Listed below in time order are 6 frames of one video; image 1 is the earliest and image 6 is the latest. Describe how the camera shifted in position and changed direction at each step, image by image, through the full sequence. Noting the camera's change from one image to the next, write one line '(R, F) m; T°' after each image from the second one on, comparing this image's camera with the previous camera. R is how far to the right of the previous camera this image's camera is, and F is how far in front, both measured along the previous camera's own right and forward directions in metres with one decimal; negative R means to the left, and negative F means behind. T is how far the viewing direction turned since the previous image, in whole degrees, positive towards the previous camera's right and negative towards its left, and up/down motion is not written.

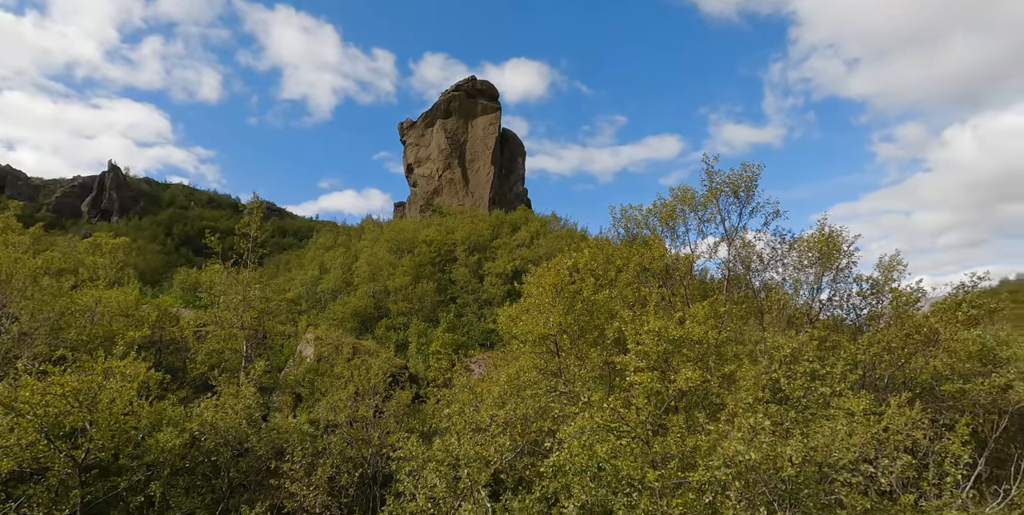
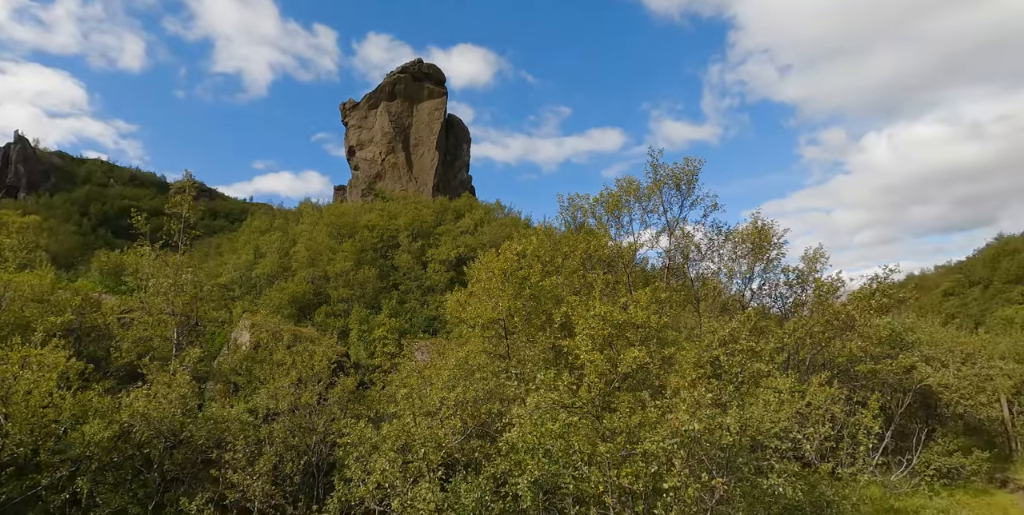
(-0.2, -0.2) m; +6°
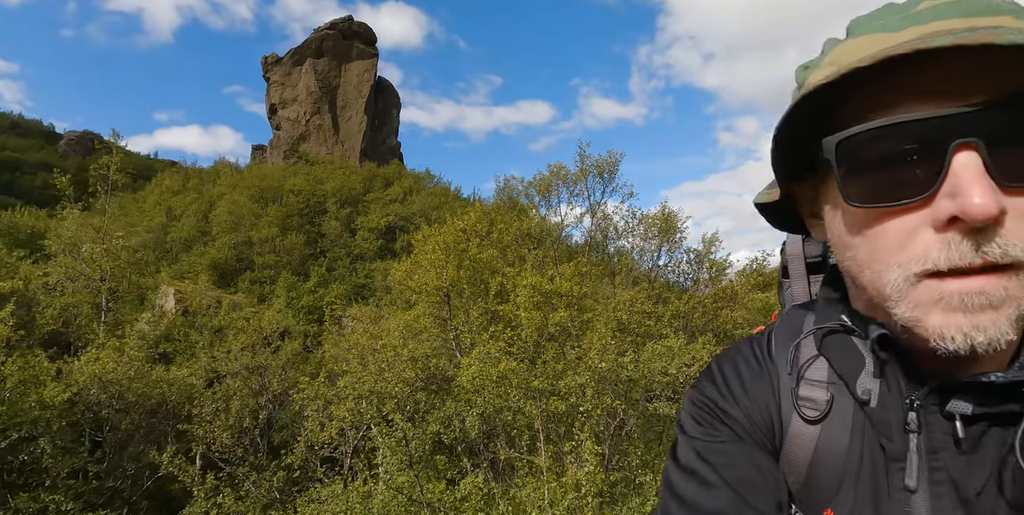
(-0.4, -1.5) m; +7°
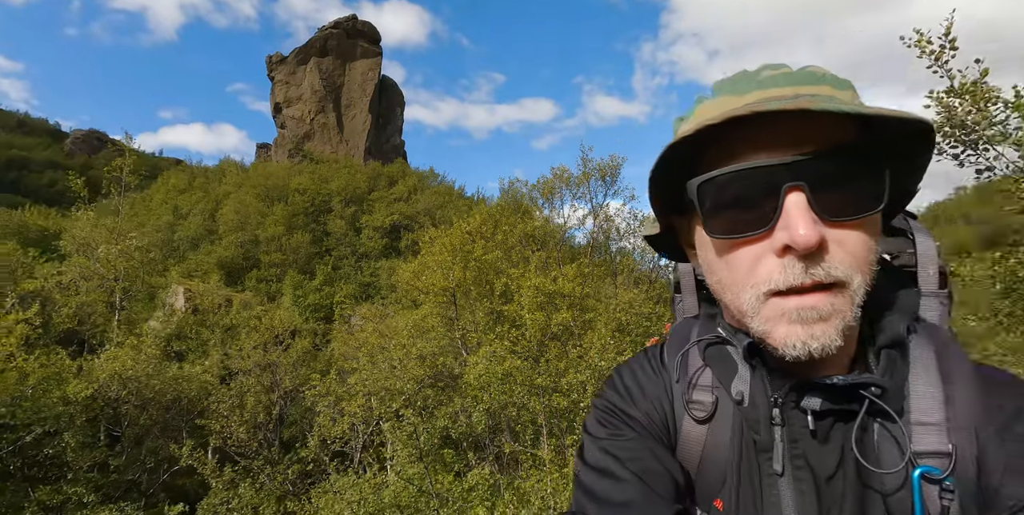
(0.0, -0.4) m; 0°
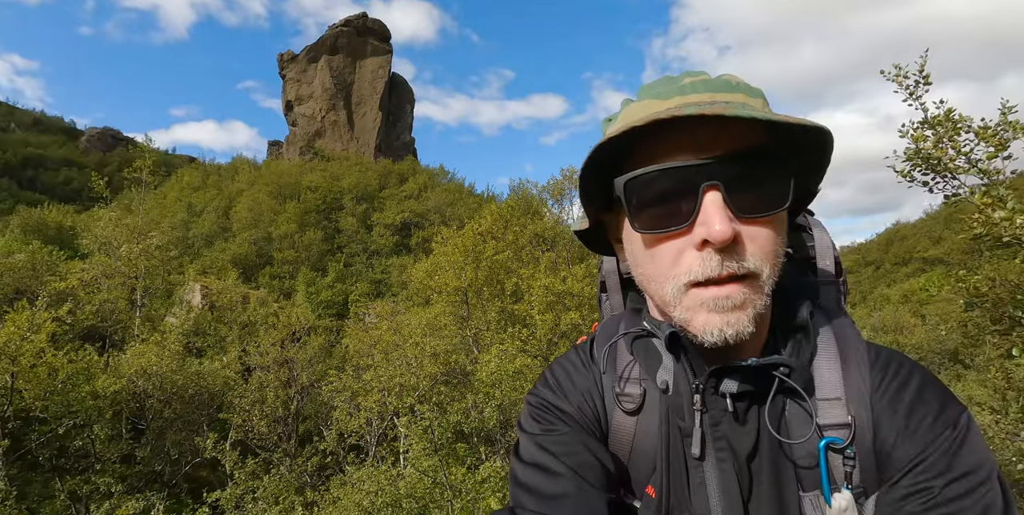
(0.0, -0.4) m; -1°
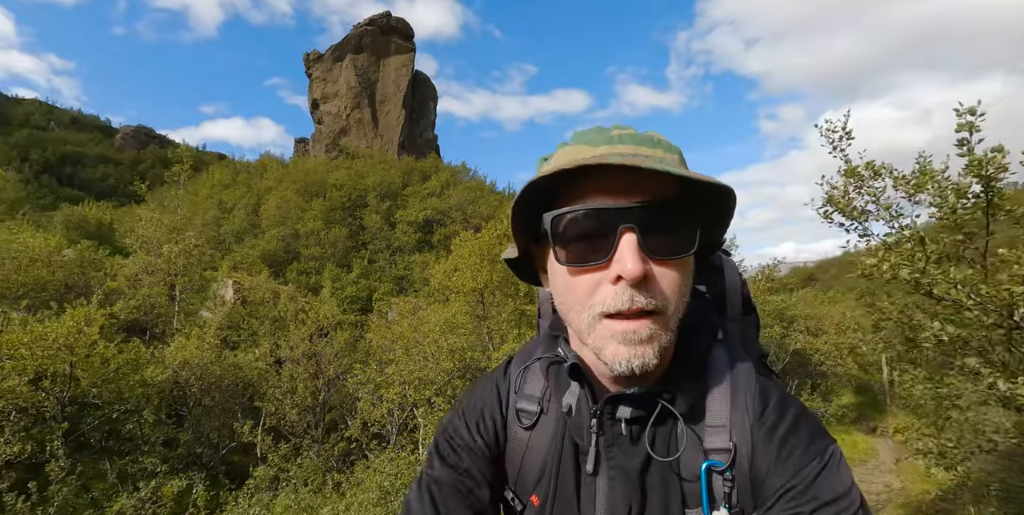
(+0.2, -0.9) m; -2°
